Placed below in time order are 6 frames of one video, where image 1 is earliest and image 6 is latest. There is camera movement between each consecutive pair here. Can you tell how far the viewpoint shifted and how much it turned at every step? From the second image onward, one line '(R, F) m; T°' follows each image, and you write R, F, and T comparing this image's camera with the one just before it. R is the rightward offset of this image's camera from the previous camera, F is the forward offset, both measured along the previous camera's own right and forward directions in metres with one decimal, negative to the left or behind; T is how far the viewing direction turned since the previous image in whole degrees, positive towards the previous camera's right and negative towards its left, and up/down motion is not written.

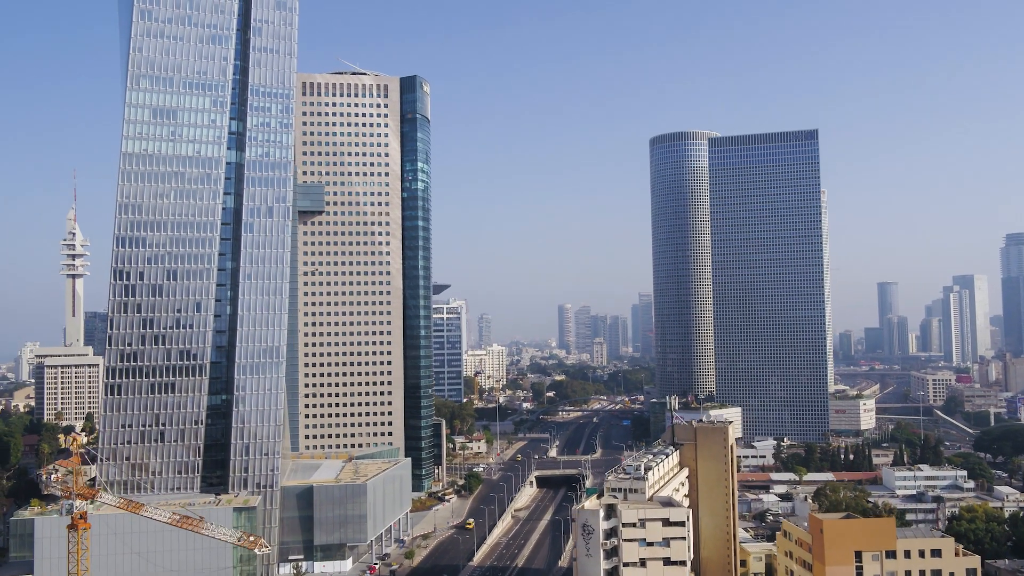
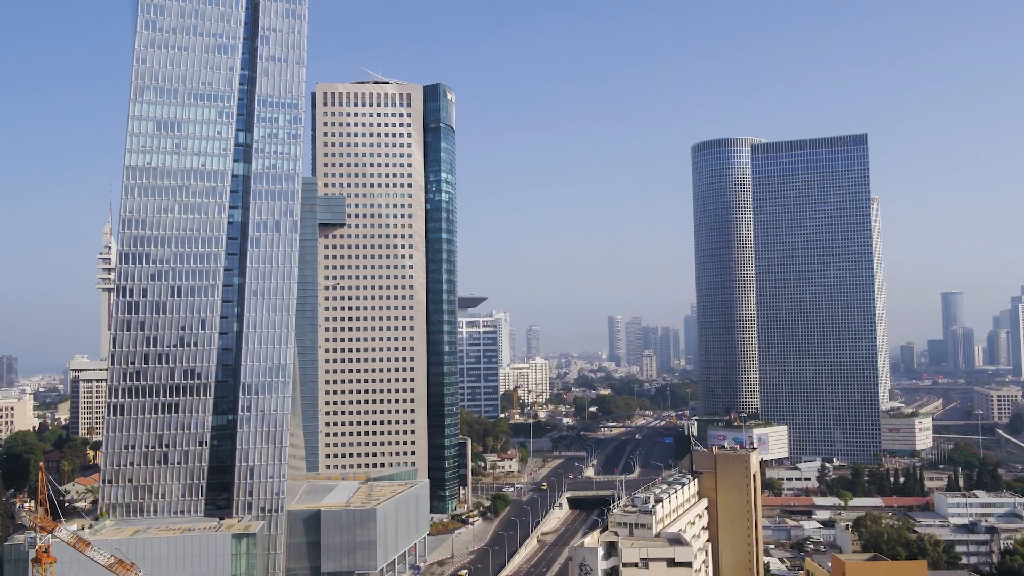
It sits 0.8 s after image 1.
(+4.1, +4.7) m; -3°
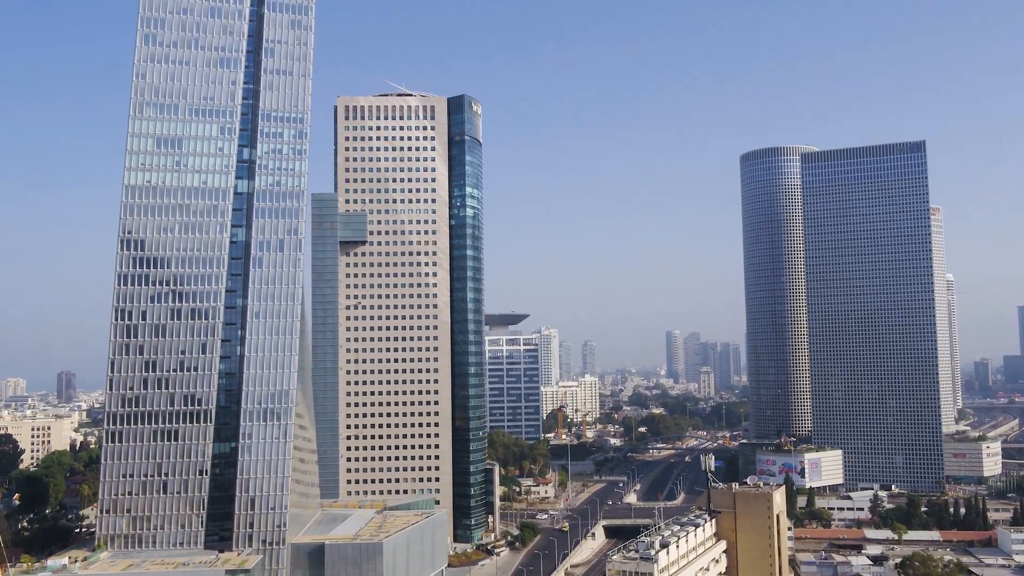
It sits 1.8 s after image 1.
(+4.8, +5.5) m; -4°
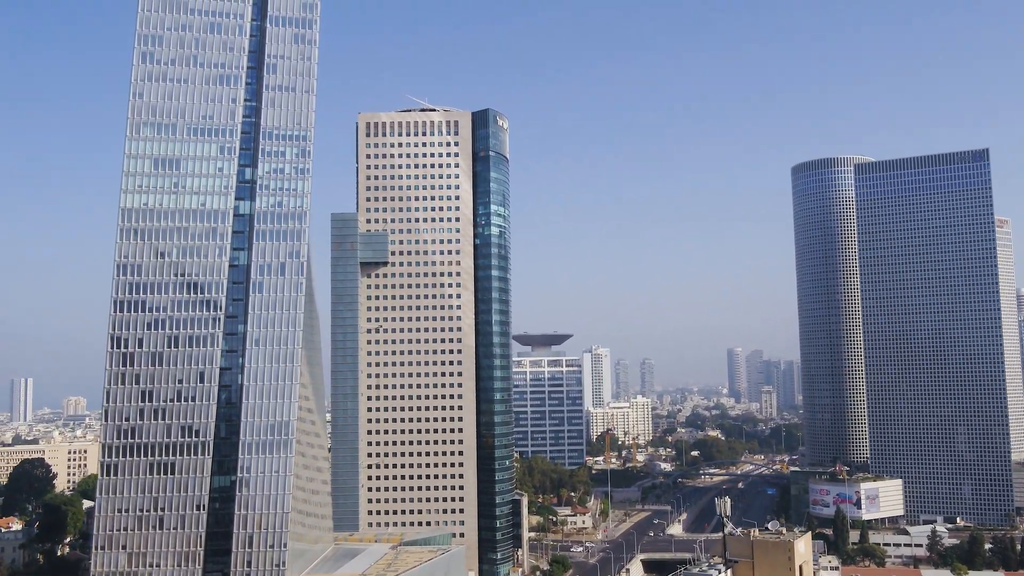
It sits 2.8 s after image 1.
(+4.9, +5.6) m; -4°
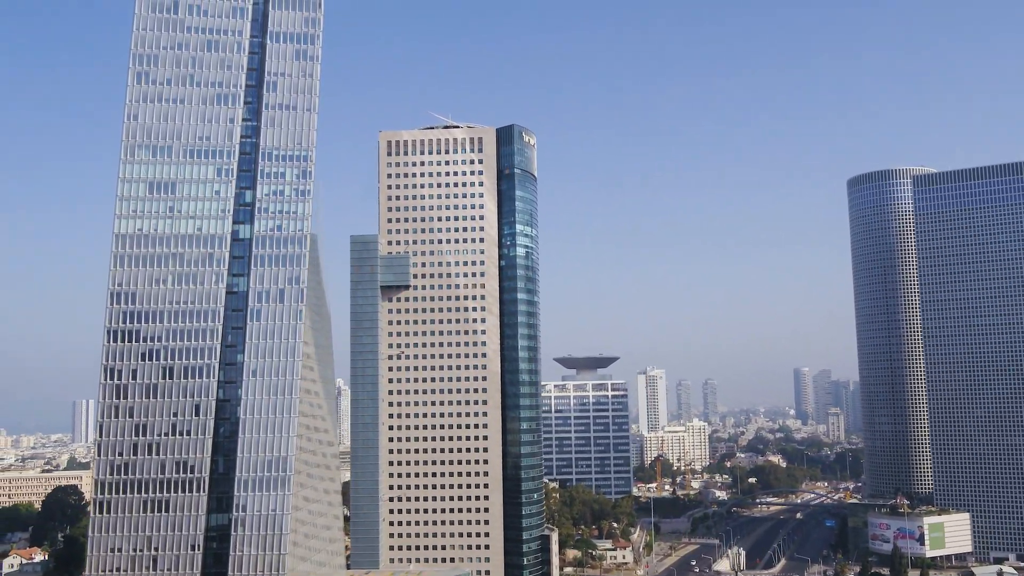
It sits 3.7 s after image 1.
(+4.9, +5.7) m; -4°
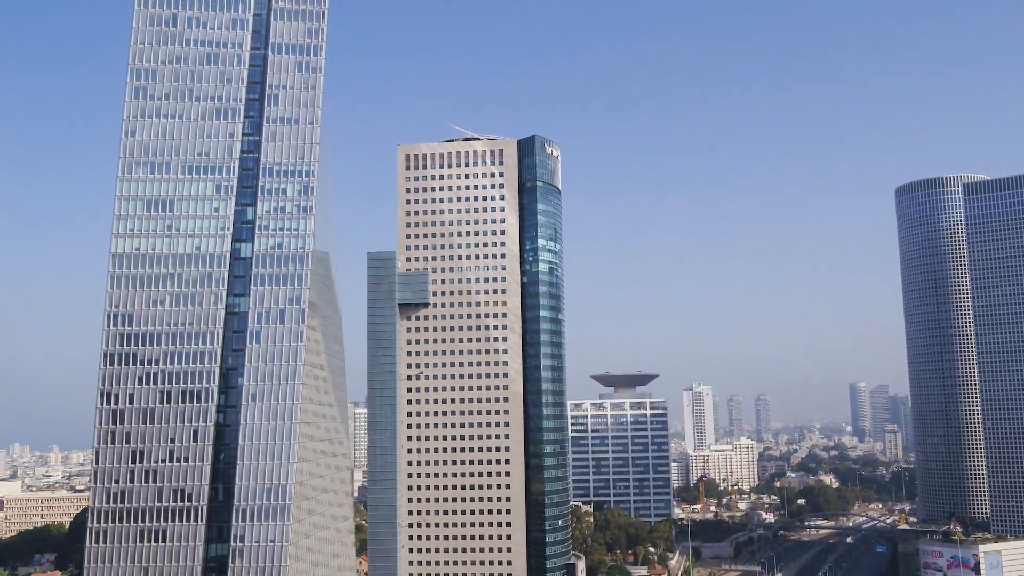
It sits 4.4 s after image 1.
(+3.7, +4.3) m; -3°
